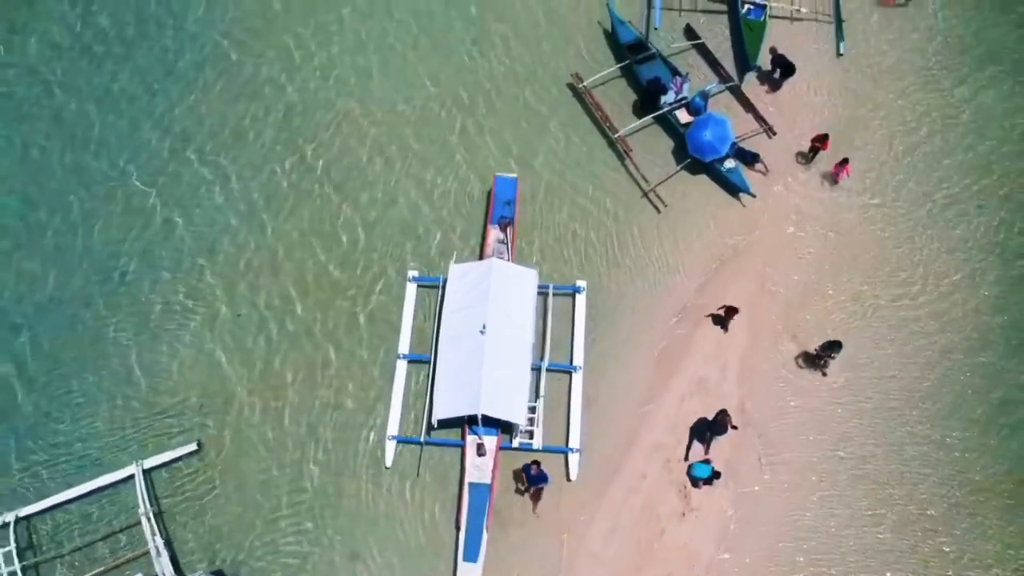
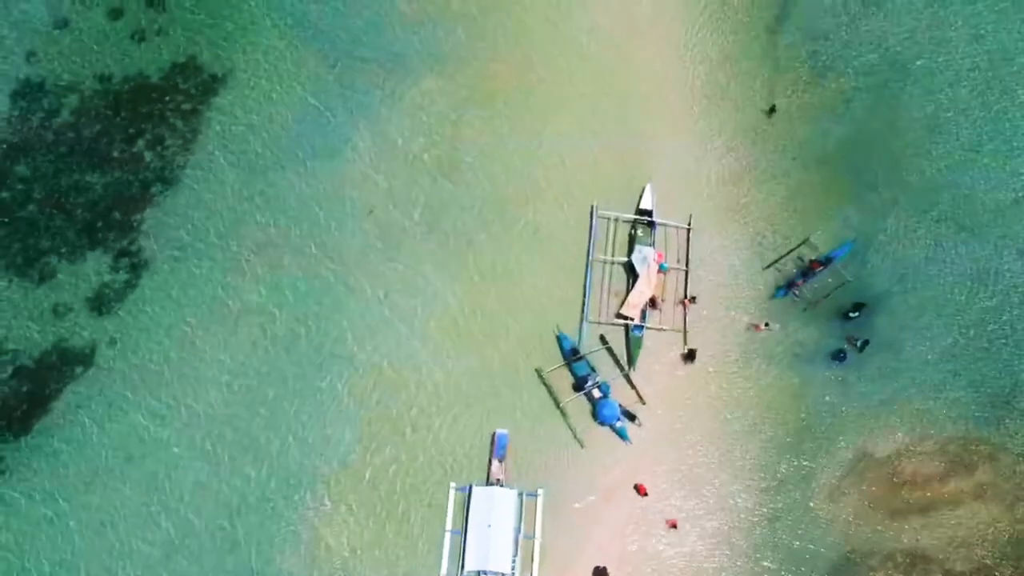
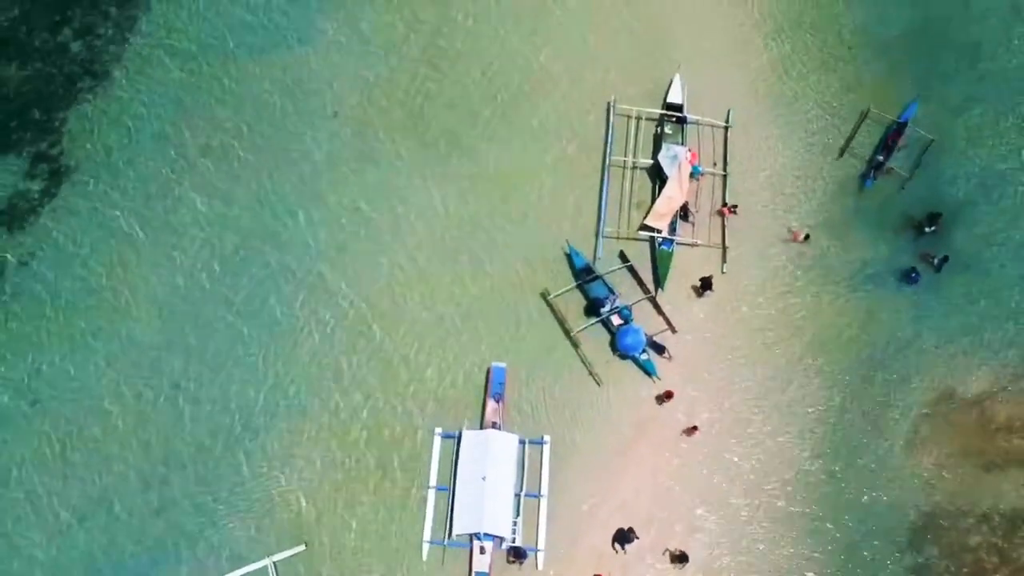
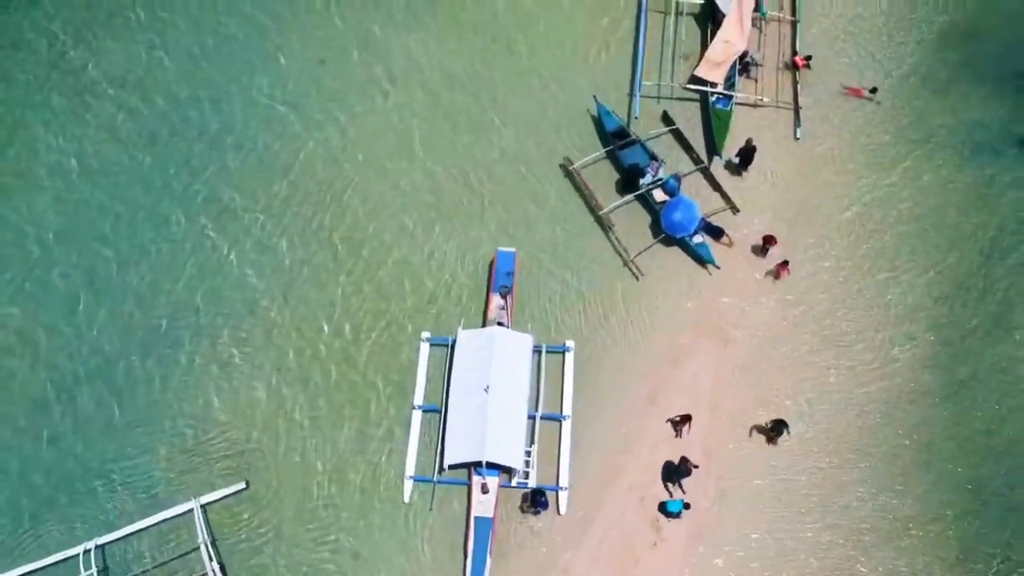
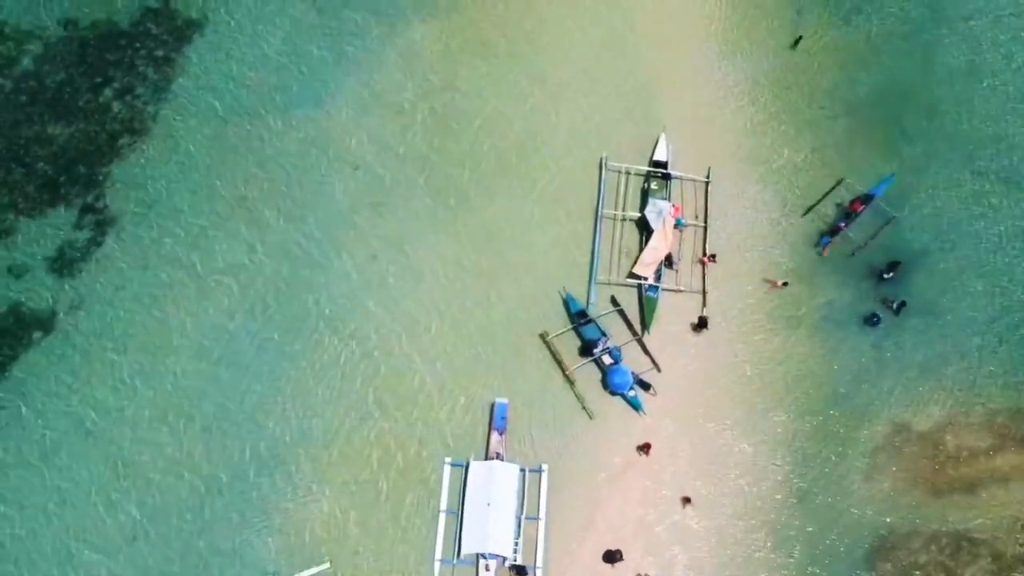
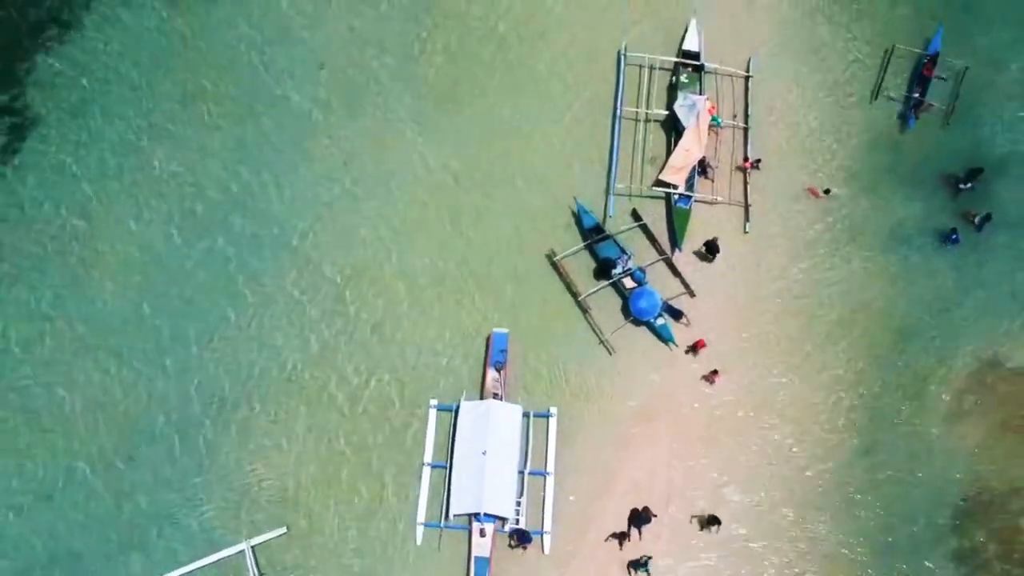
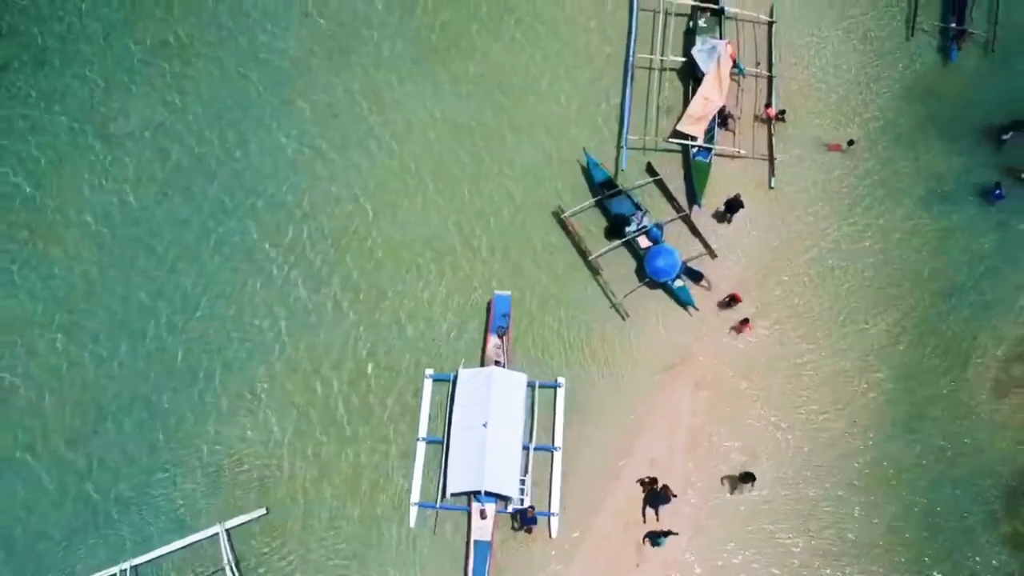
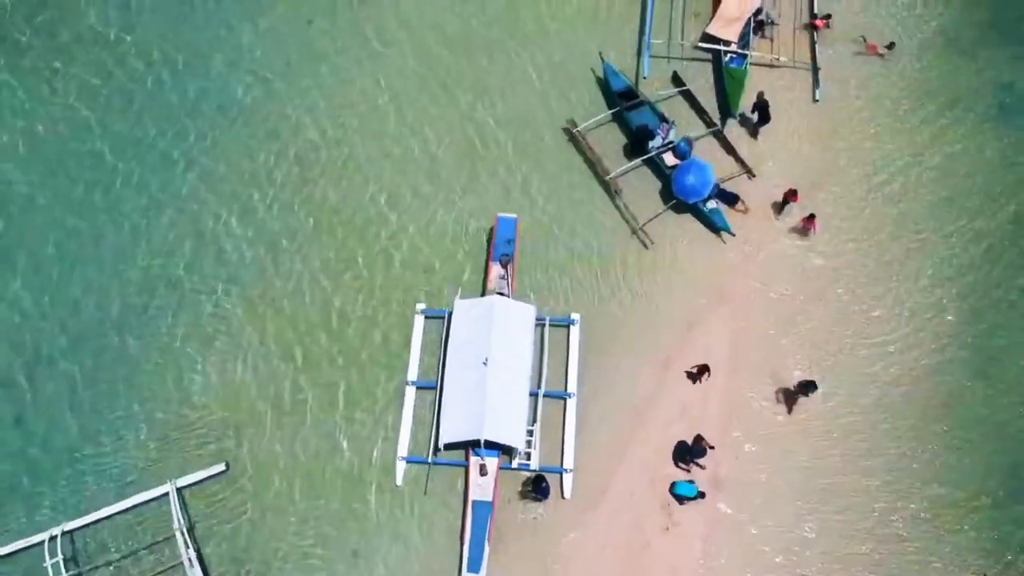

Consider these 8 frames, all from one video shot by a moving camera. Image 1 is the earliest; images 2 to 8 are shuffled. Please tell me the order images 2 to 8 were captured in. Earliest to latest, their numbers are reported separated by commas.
8, 4, 7, 6, 3, 5, 2
